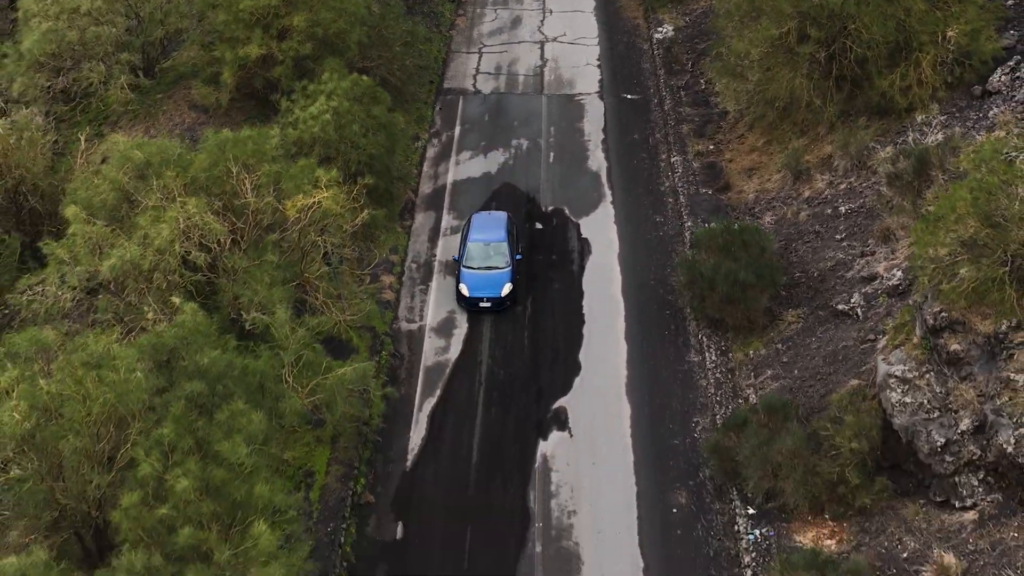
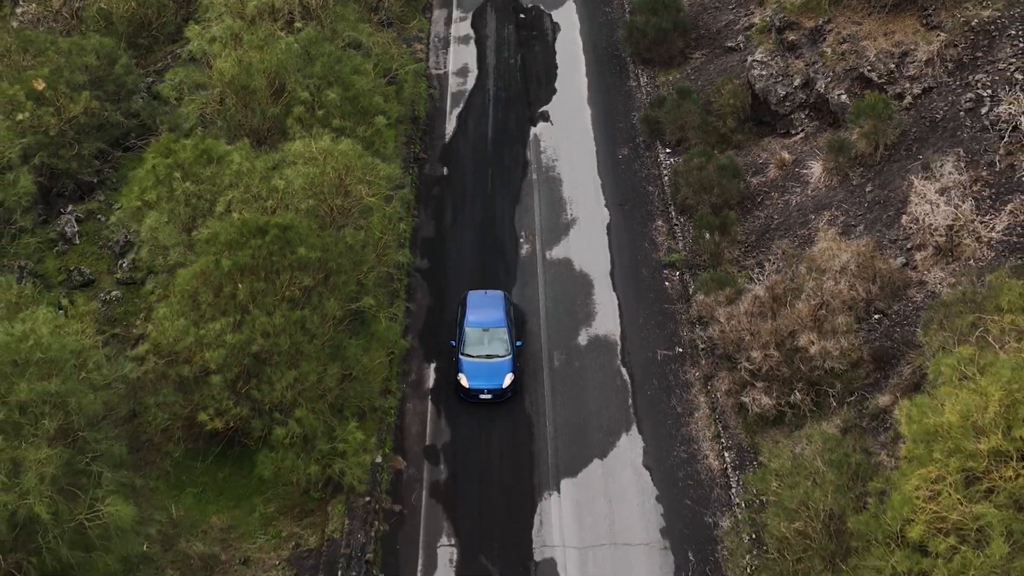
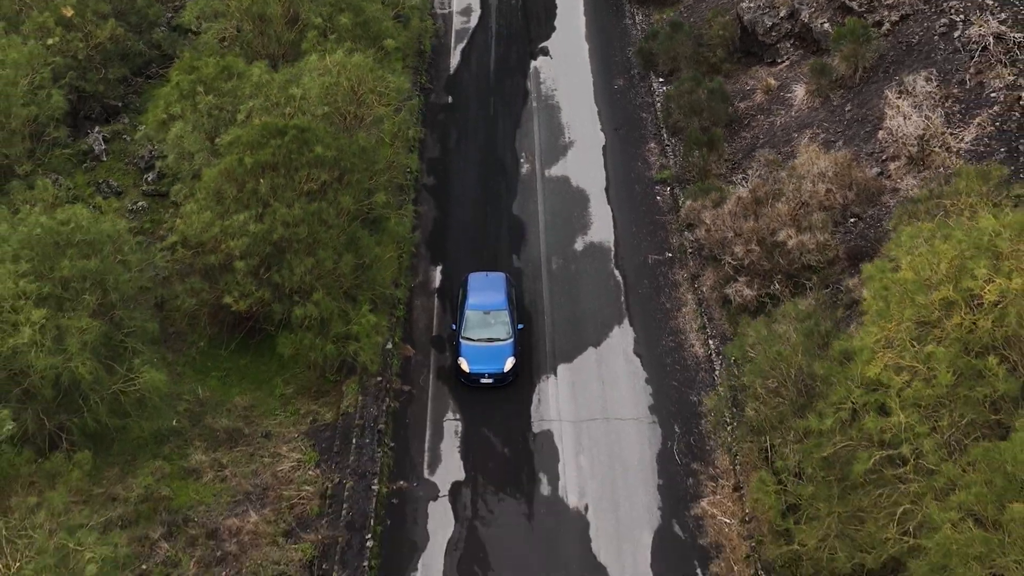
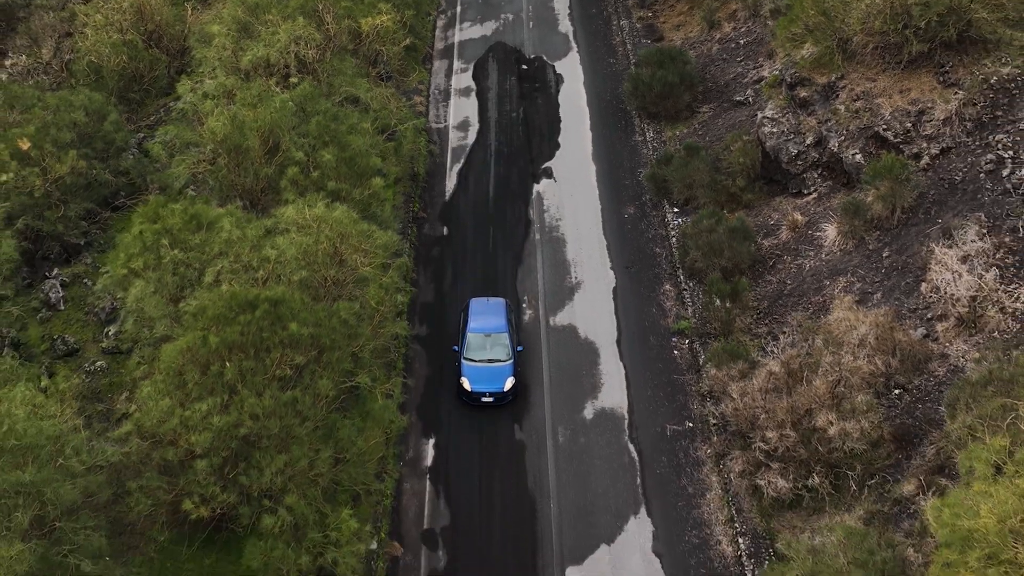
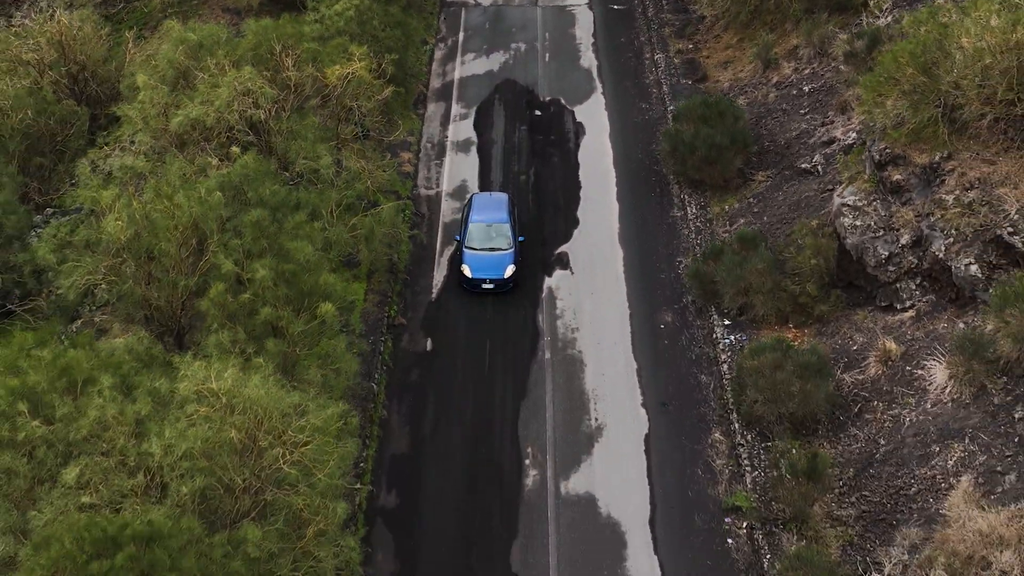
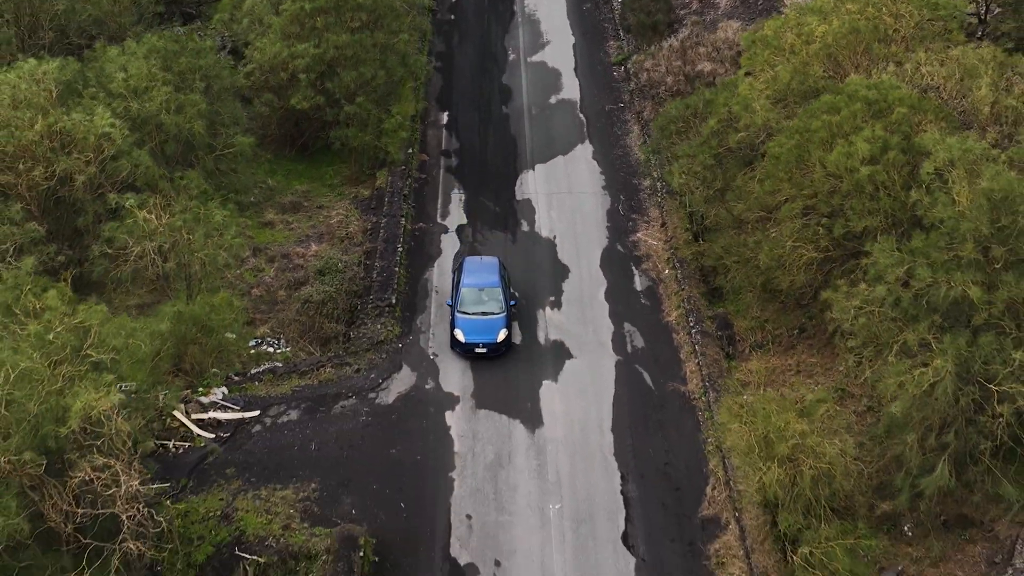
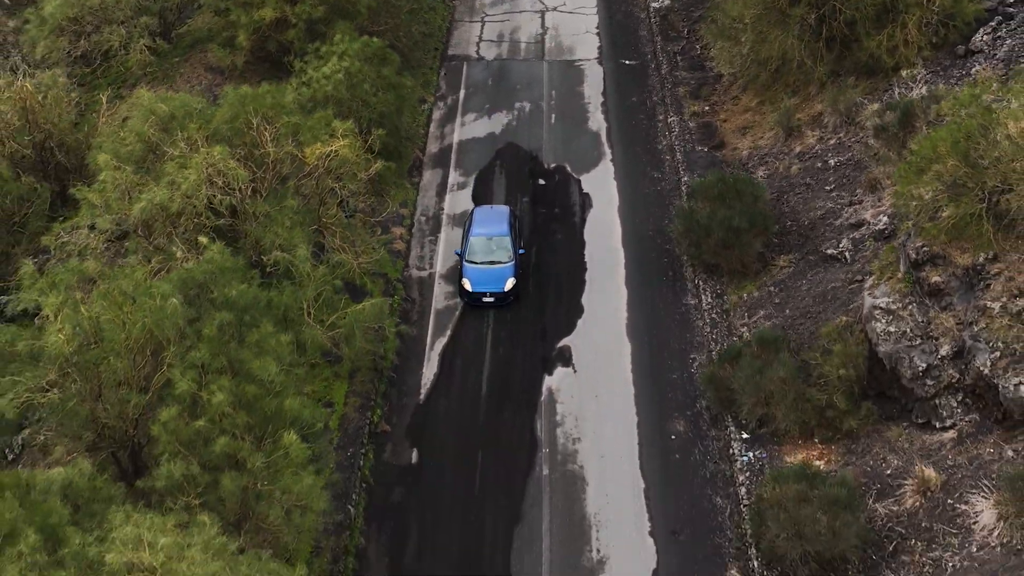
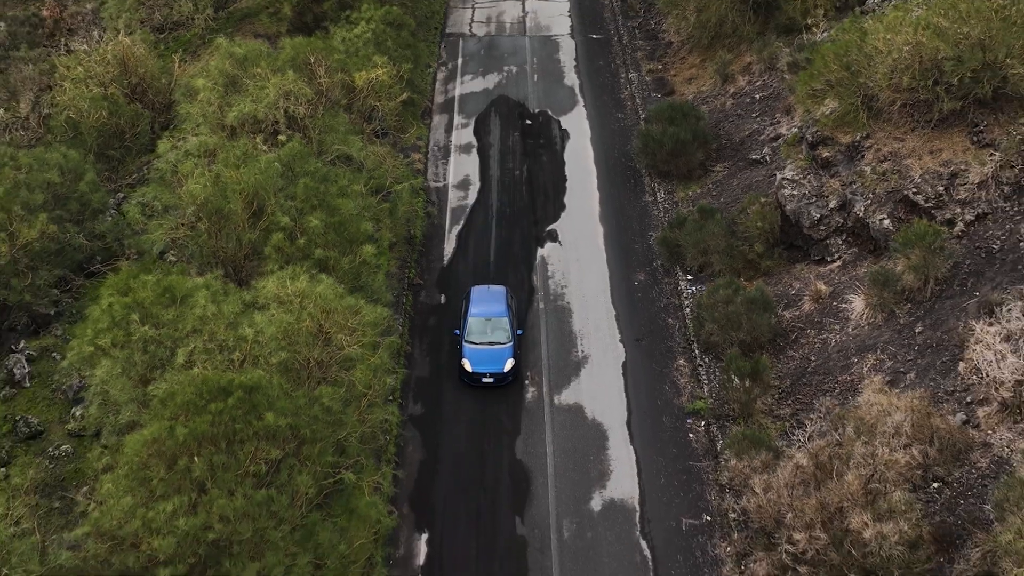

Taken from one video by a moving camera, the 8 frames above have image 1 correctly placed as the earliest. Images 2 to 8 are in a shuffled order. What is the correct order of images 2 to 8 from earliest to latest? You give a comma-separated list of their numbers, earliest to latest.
7, 5, 8, 4, 2, 3, 6
